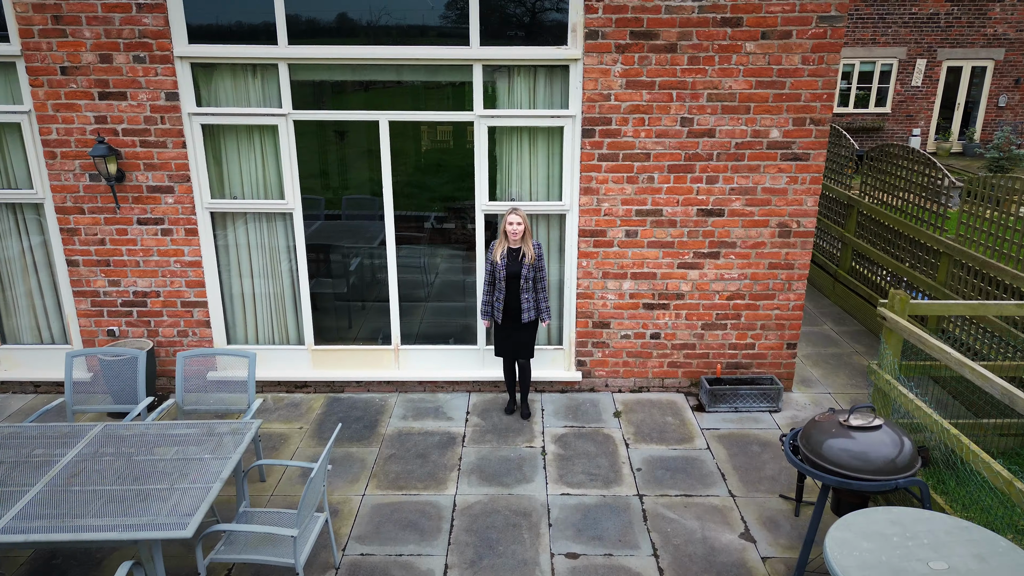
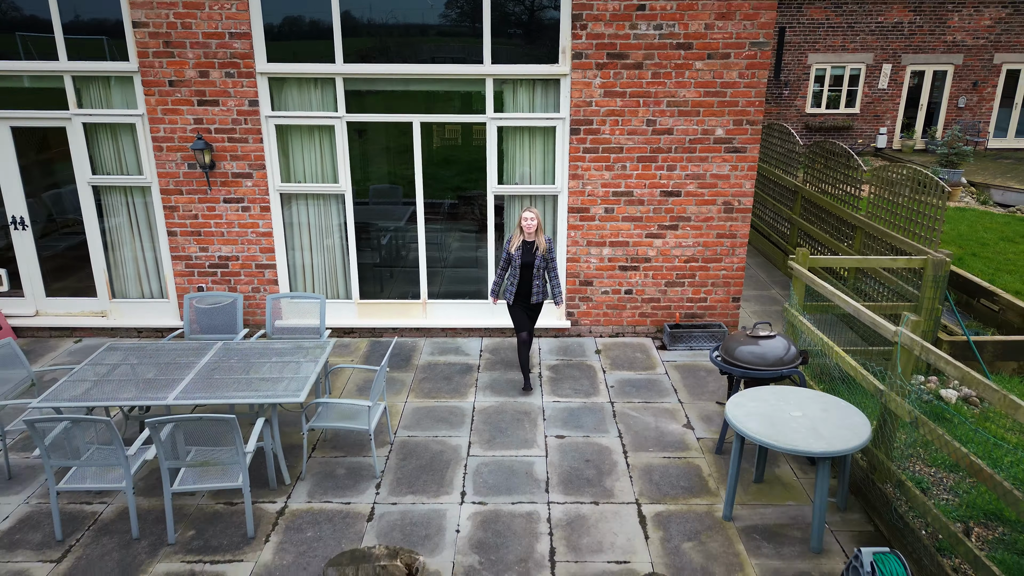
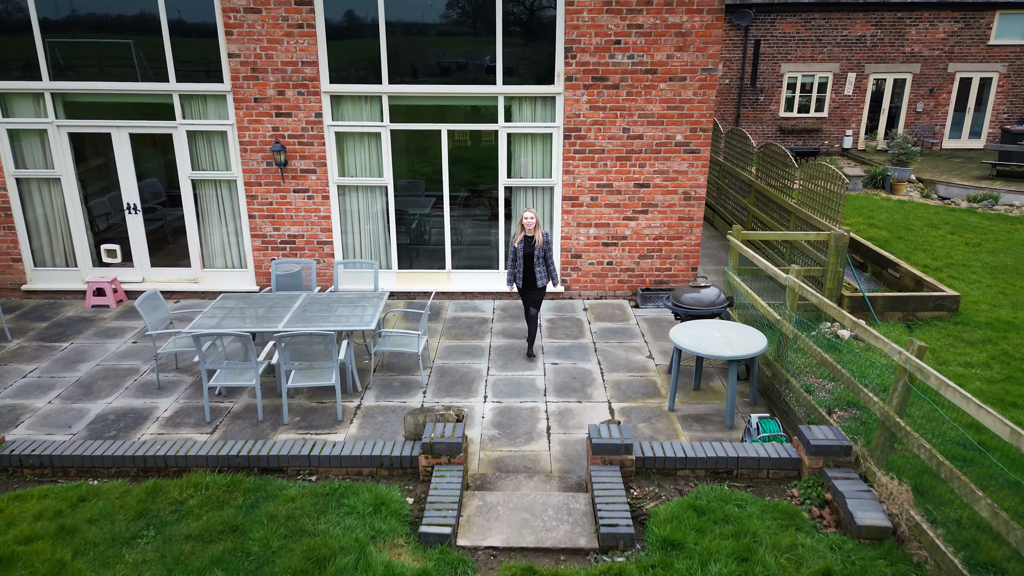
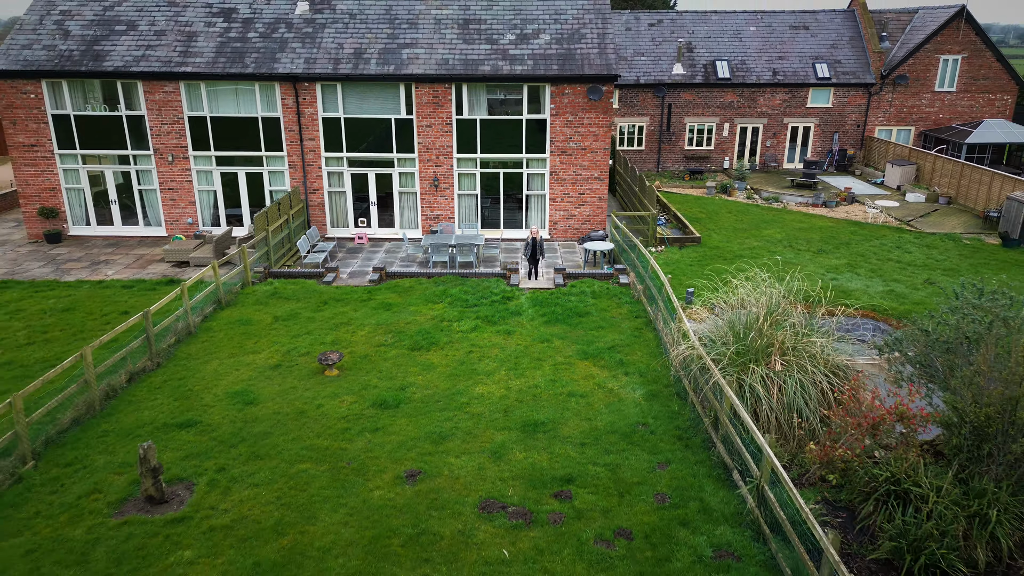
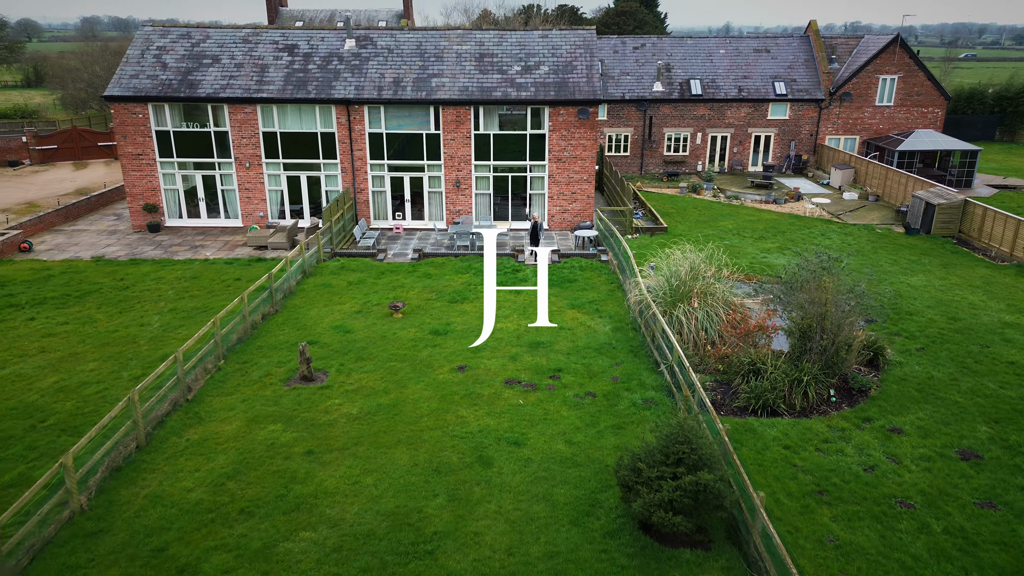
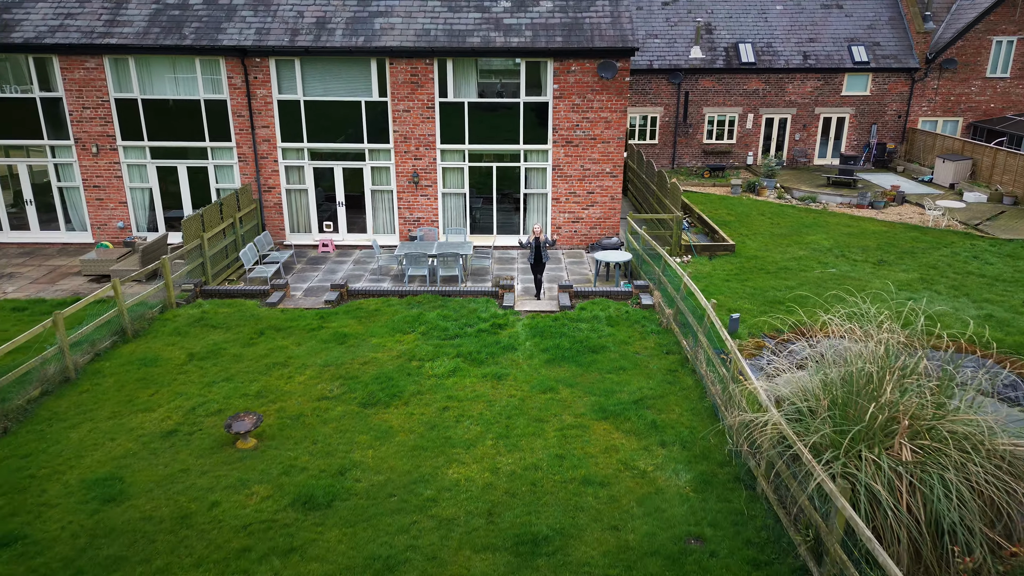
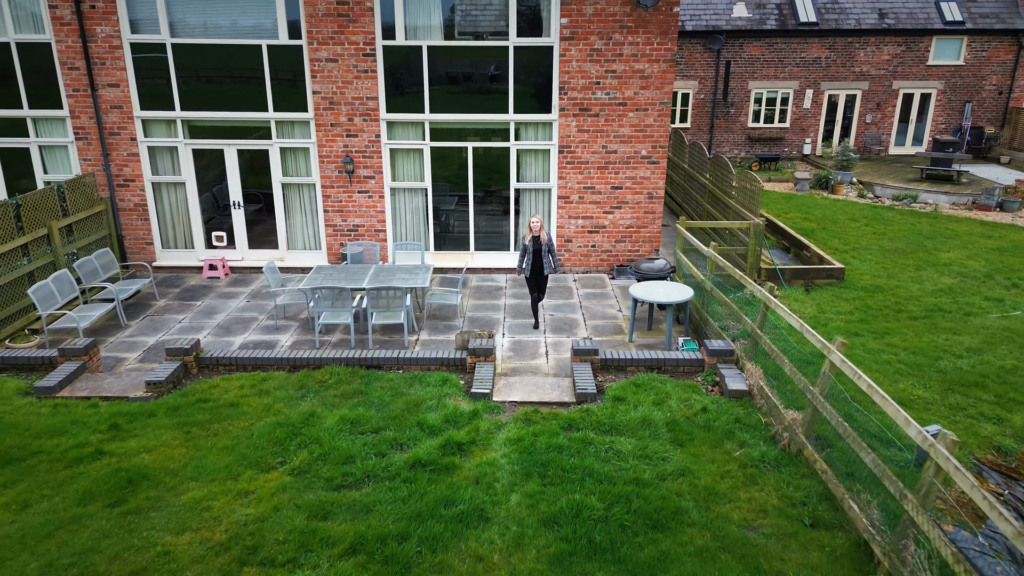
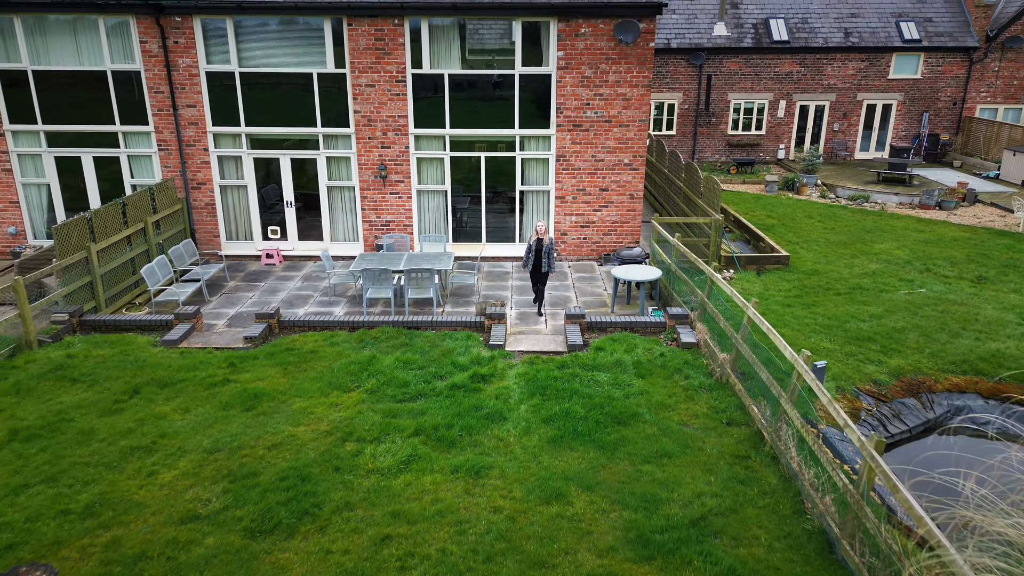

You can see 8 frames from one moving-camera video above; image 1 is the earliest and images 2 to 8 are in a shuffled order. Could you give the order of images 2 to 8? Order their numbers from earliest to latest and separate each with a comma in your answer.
2, 3, 7, 8, 6, 4, 5
